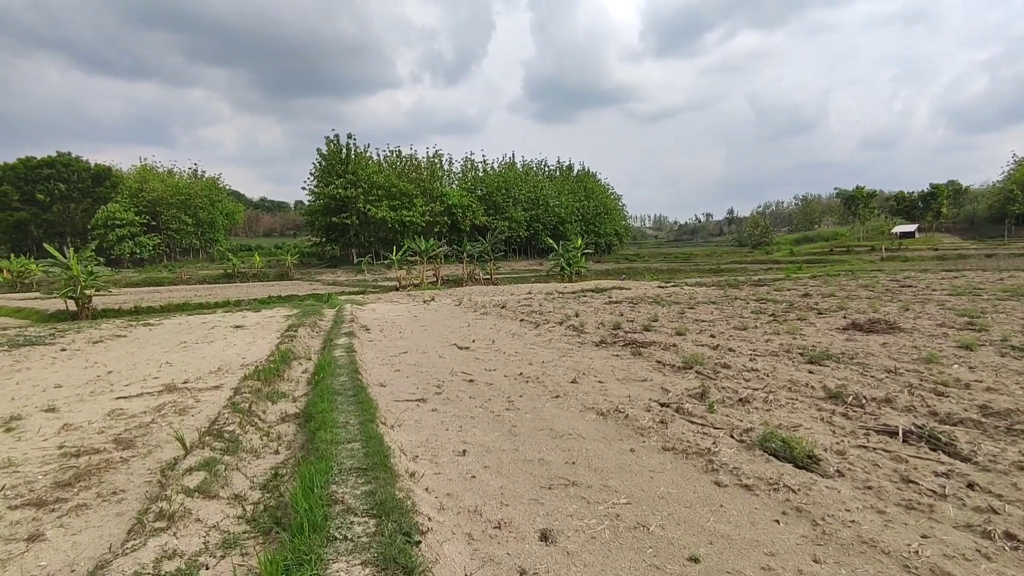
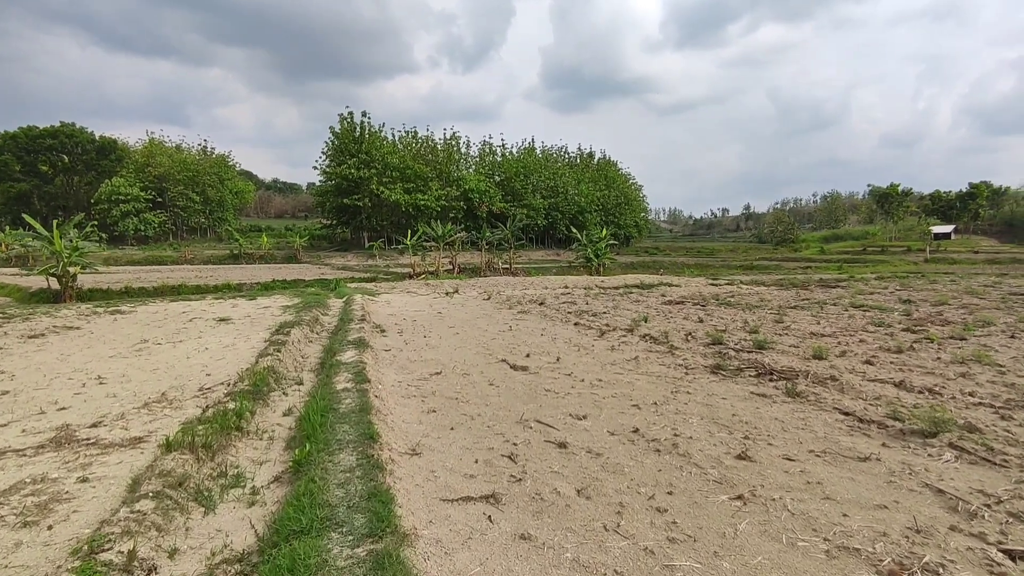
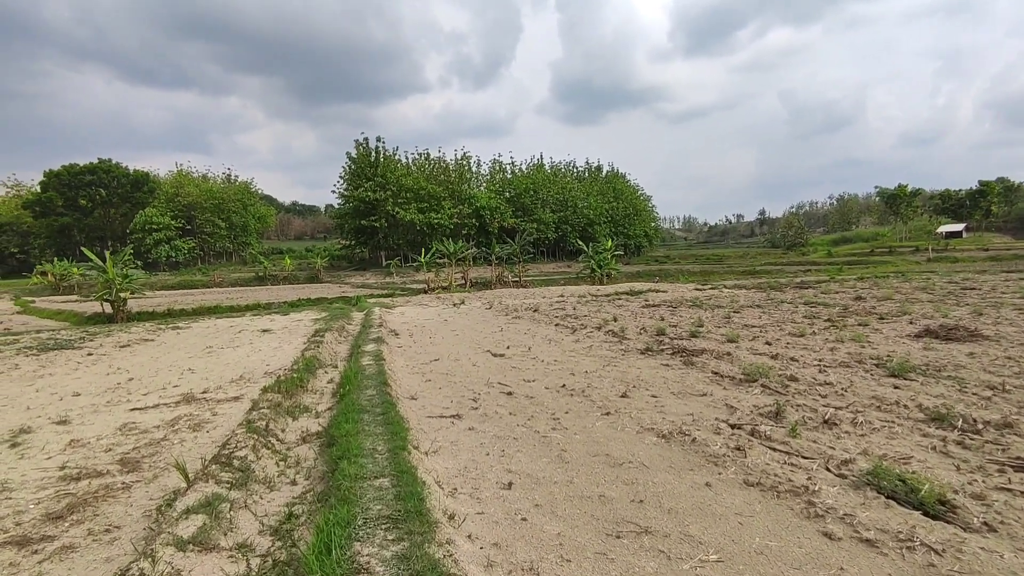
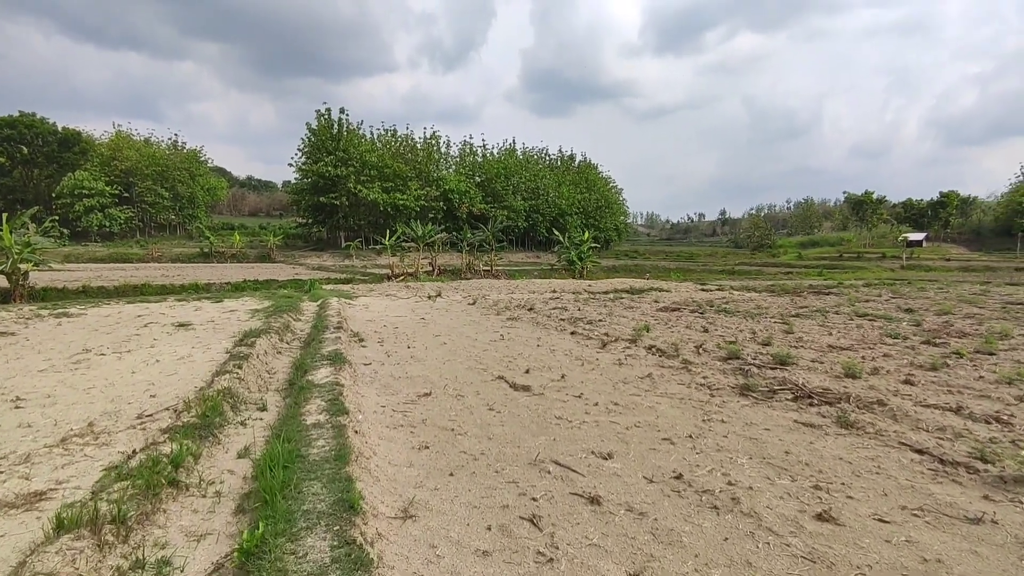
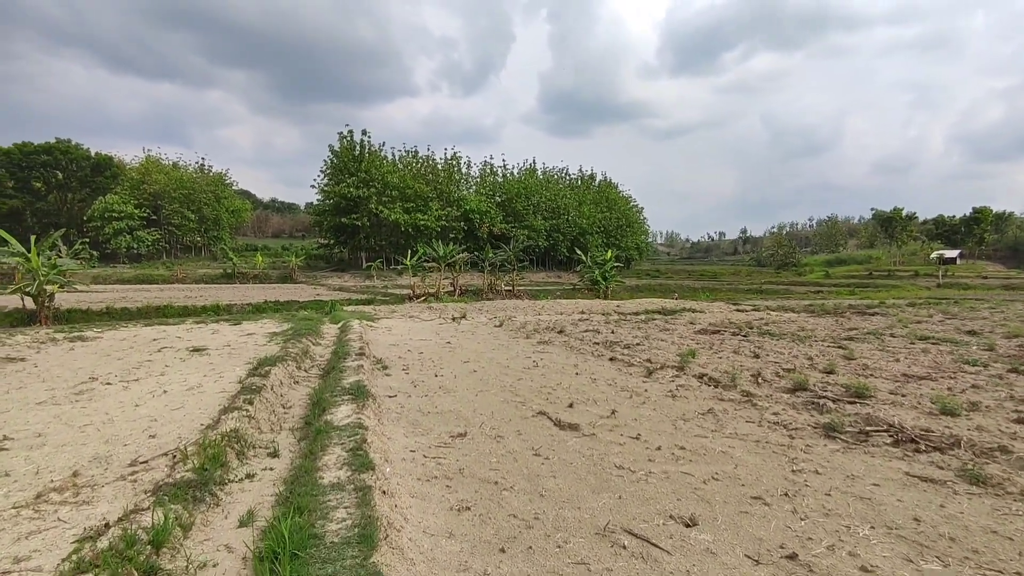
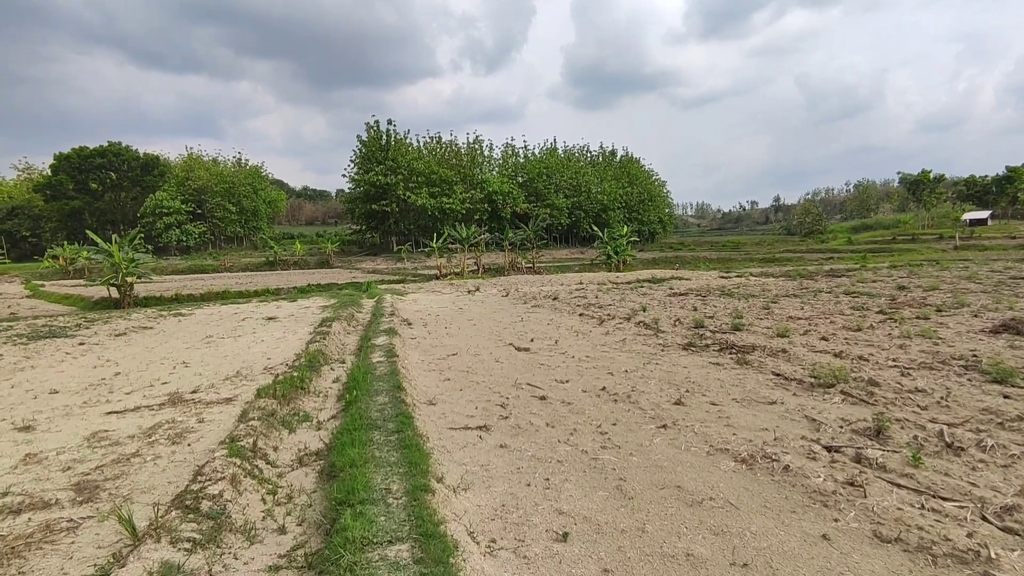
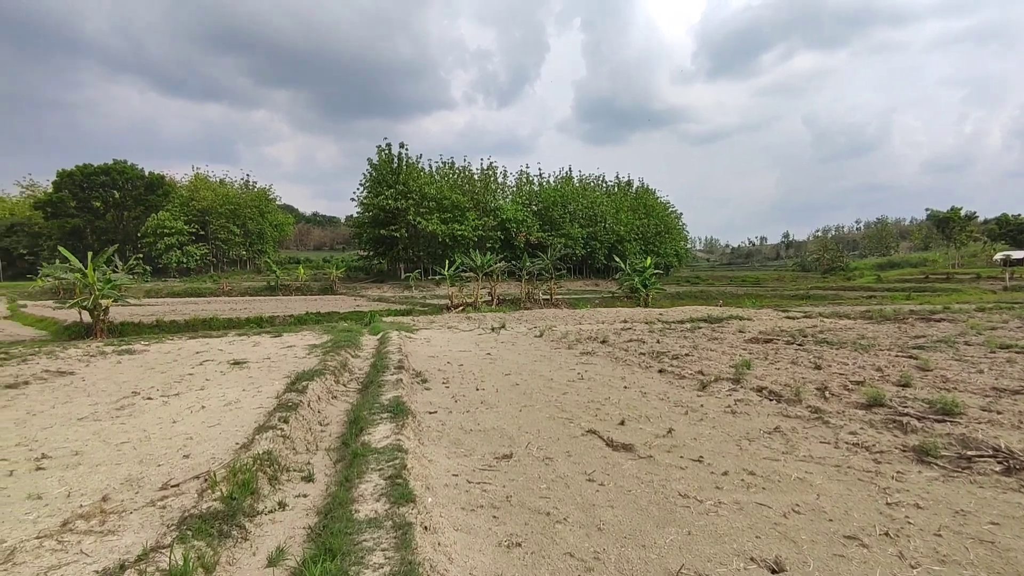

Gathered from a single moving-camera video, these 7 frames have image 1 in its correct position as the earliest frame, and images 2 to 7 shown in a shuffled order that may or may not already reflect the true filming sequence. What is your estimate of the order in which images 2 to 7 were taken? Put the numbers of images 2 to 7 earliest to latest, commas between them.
3, 6, 2, 4, 5, 7
